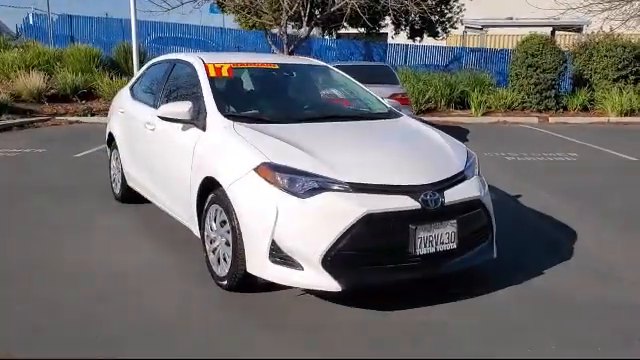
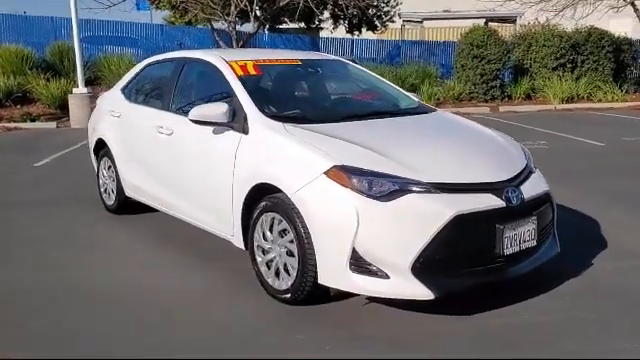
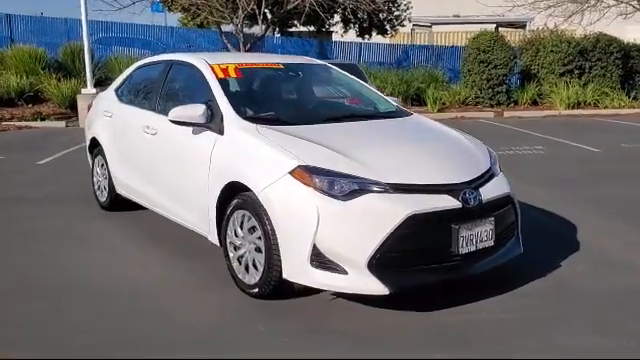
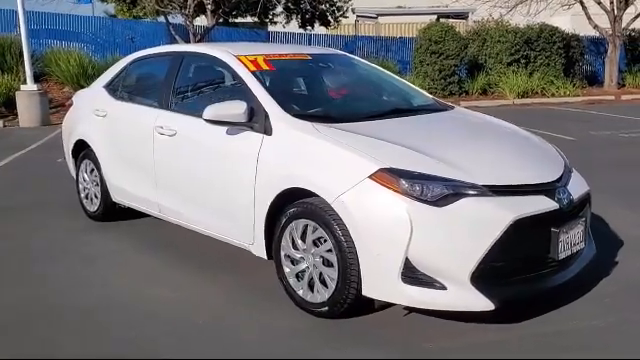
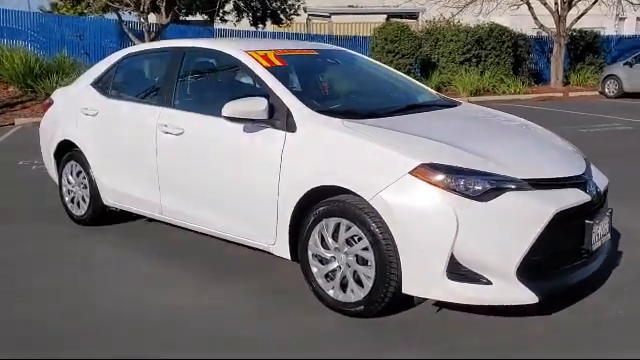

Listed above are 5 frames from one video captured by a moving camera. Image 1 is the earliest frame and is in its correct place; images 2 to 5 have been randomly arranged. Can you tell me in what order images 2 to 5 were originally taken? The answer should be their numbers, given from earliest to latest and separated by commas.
3, 2, 4, 5
